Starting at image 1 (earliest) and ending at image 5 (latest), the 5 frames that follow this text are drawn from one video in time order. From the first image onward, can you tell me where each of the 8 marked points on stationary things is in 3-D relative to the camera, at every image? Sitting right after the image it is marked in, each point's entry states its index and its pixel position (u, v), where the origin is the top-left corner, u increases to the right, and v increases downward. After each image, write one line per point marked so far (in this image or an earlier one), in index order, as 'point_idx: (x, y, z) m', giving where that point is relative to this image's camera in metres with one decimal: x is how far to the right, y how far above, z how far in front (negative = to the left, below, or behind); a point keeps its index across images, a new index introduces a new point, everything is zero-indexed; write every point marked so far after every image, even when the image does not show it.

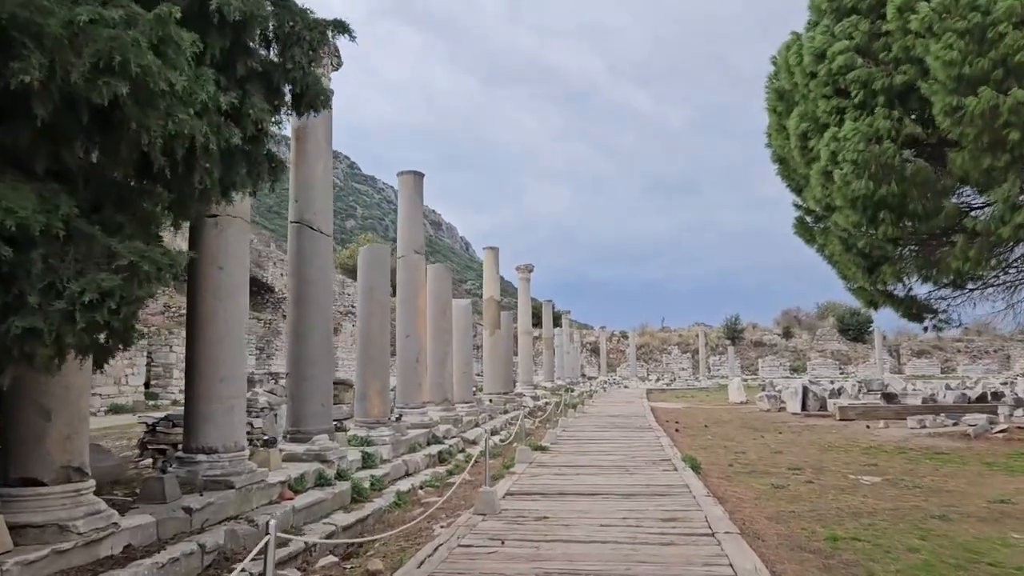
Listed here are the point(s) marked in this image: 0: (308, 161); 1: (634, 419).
0: (-1.9, +1.2, +7.5) m
1: (+2.6, -2.8, +17.7) m
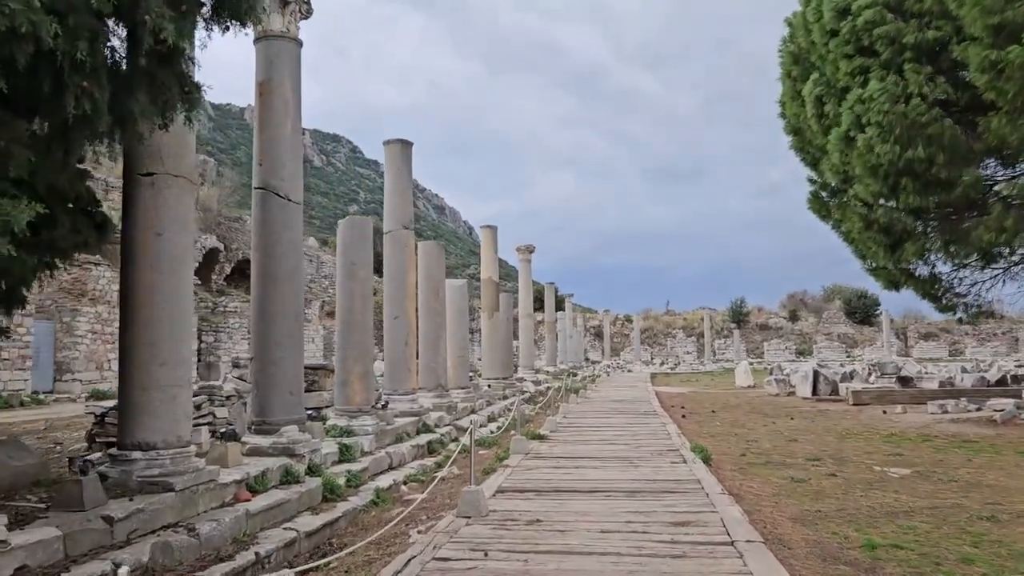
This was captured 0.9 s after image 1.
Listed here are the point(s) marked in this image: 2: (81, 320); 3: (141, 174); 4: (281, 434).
0: (-1.9, +1.4, +6.7) m
1: (+2.6, -2.4, +17.0) m
2: (-8.5, -0.6, +16.2) m
3: (-2.2, +0.7, +4.8) m
4: (-1.8, -1.1, +6.4) m
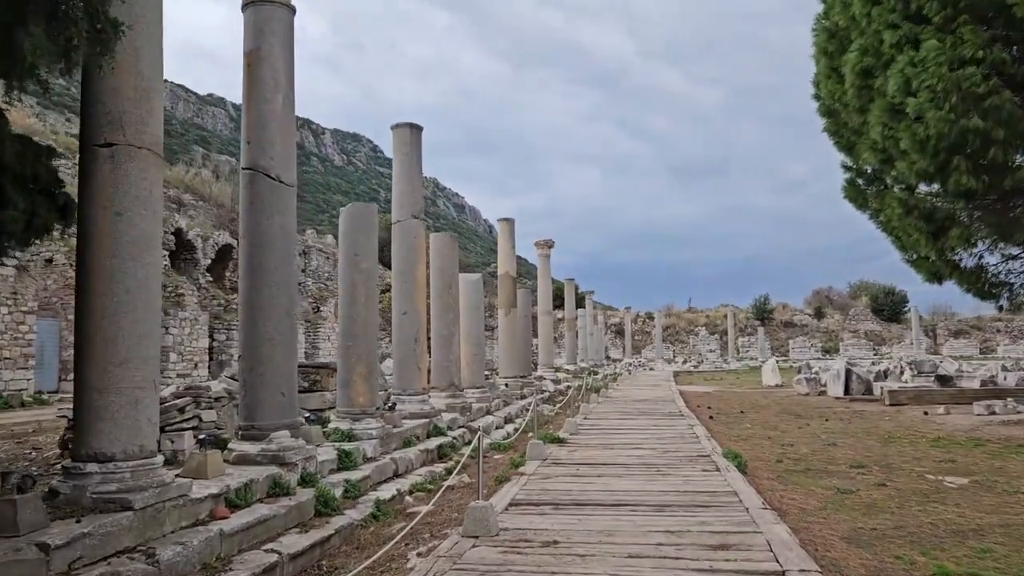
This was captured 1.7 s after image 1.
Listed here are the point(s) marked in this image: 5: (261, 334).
0: (-1.8, +1.4, +6.1) m
1: (+3.0, -2.3, +16.3) m
2: (-8.2, -0.6, +15.8) m
3: (-2.1, +0.7, +4.2) m
4: (-1.7, -1.1, +5.8) m
5: (-1.8, -0.3, +5.9) m
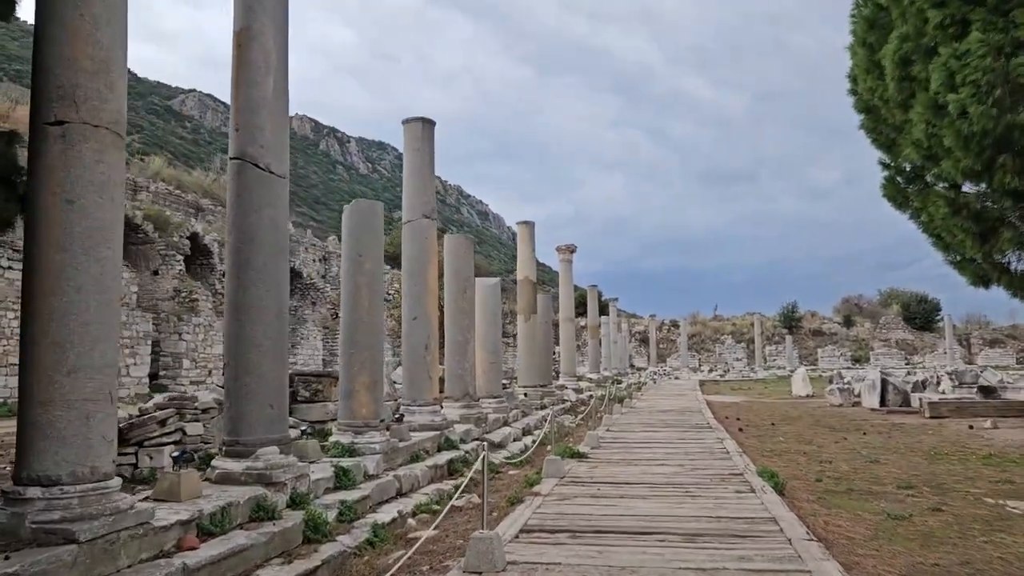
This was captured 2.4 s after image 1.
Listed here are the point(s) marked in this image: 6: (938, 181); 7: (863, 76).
0: (-1.8, +1.4, +5.5) m
1: (+3.4, -2.4, +15.6) m
2: (-7.8, -0.6, +15.4) m
3: (-2.1, +0.7, +3.7) m
4: (-1.6, -1.1, +5.2) m
5: (-1.7, -0.3, +5.3) m
6: (+5.7, +1.4, +11.1) m
7: (+4.8, +2.9, +11.2) m
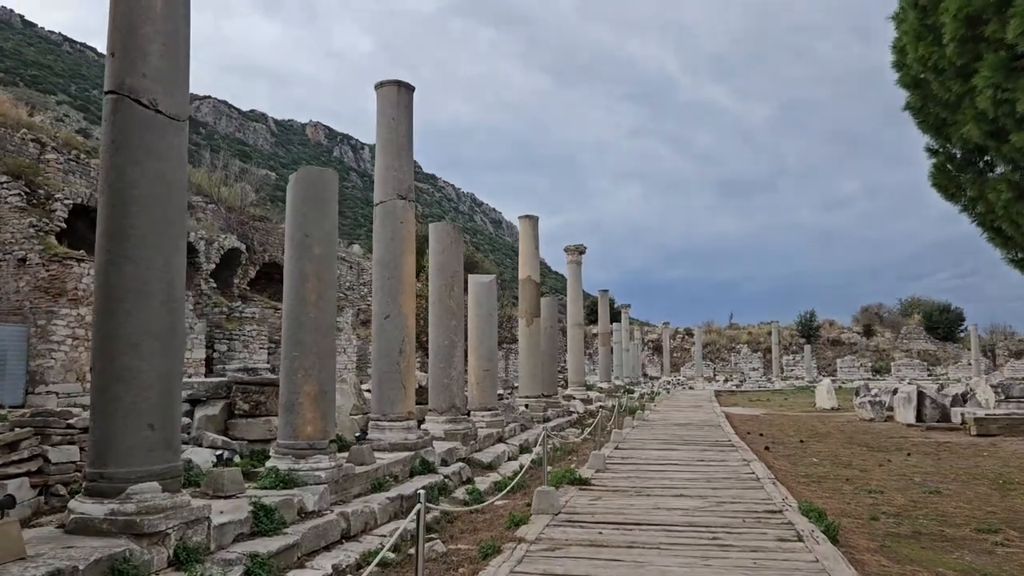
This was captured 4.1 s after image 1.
0: (-1.9, +1.5, +4.1) m
1: (+3.3, -2.4, +14.0) m
2: (-7.8, -0.6, +14.1) m
3: (-2.3, +0.9, +2.3) m
4: (-1.8, -1.0, +3.8) m
5: (-1.9, -0.2, +3.9) m
6: (+5.7, +1.4, +9.6) m
7: (+4.7, +2.9, +9.7) m
